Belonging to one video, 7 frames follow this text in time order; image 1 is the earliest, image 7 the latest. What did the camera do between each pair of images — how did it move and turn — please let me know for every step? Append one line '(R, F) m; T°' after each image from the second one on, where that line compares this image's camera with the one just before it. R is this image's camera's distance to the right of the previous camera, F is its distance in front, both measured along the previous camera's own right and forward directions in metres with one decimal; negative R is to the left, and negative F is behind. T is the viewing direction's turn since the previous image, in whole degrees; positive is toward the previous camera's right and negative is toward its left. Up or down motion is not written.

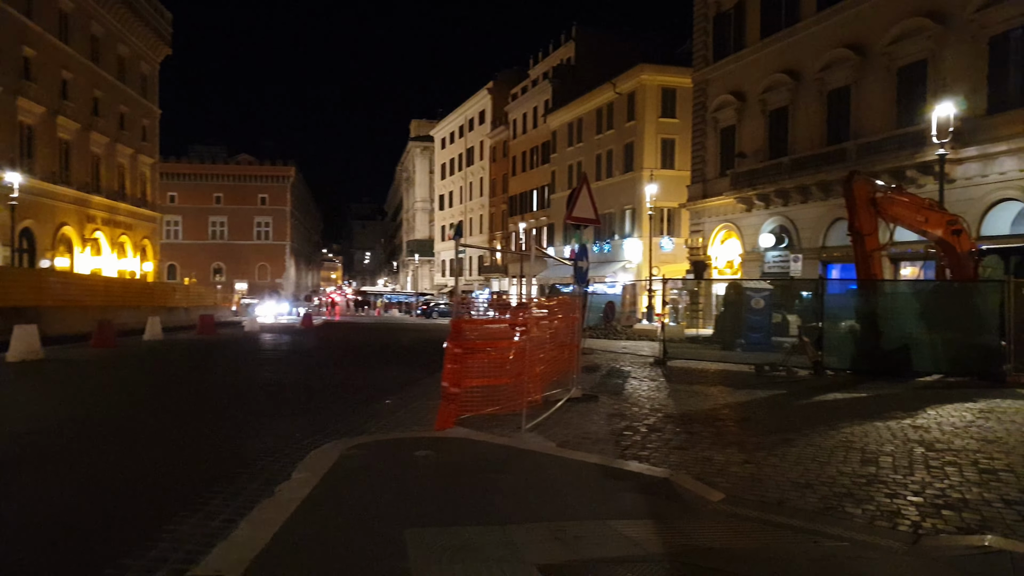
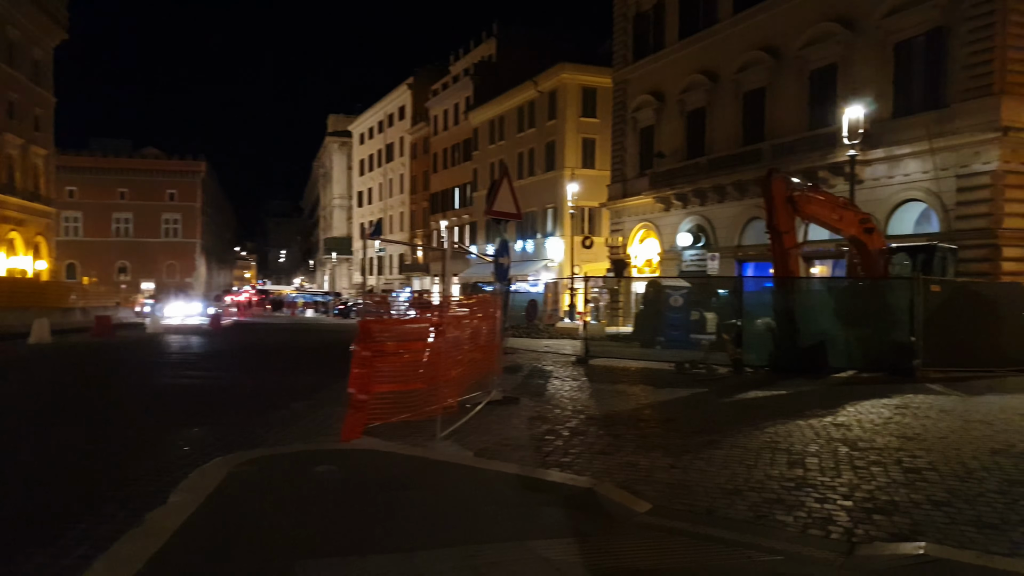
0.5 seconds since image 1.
(+0.1, +0.5) m; +6°
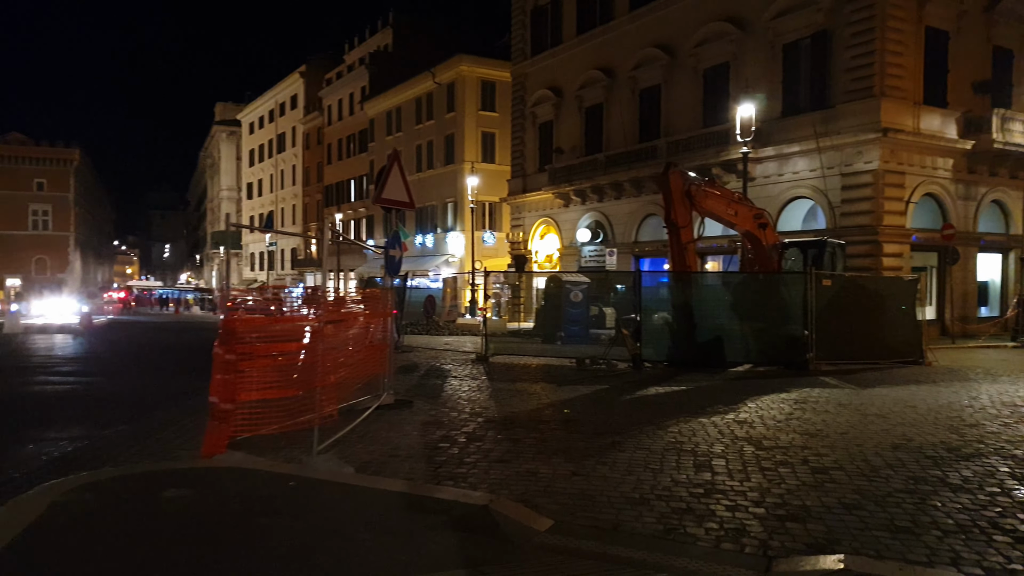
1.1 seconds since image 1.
(+0.1, +0.6) m; +7°
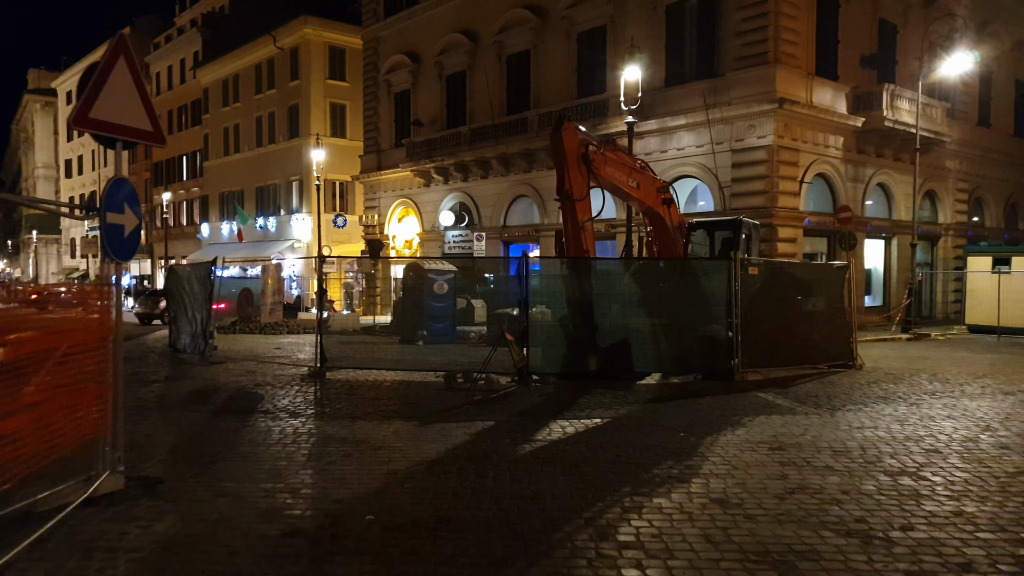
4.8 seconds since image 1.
(+0.2, +3.7) m; +10°
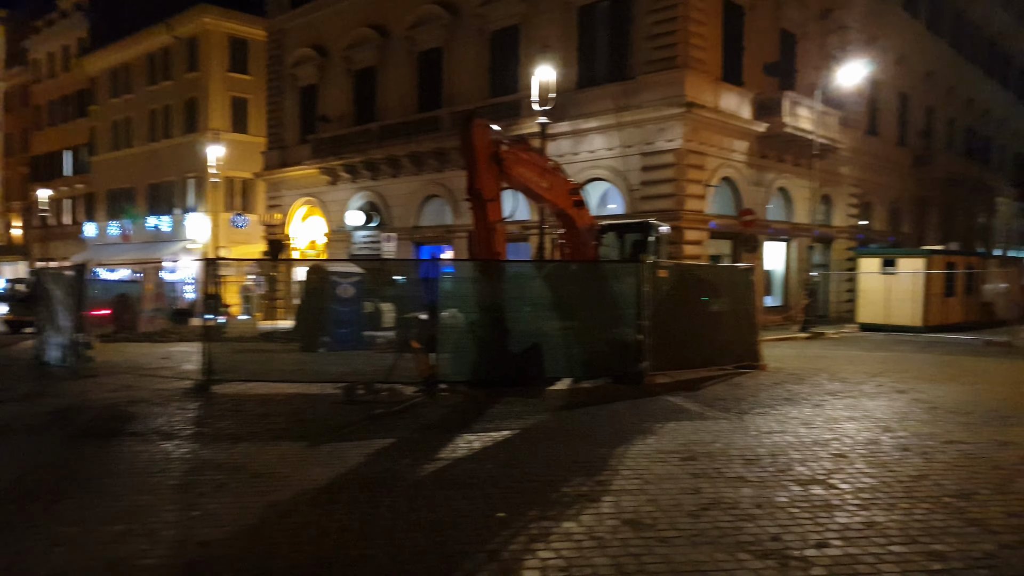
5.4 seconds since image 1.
(+0.1, +0.4) m; +6°
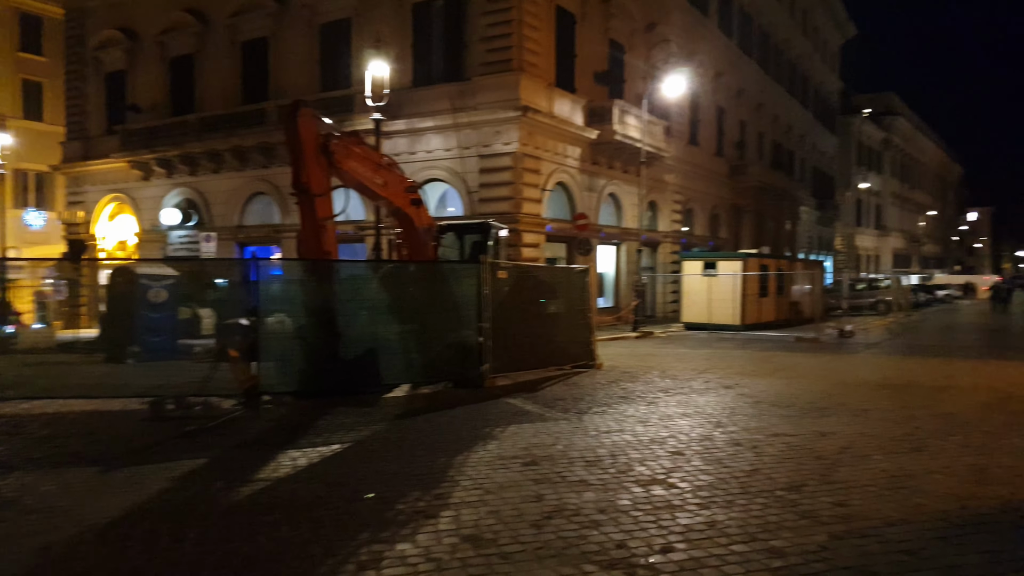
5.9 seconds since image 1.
(+0.1, +0.4) m; +12°
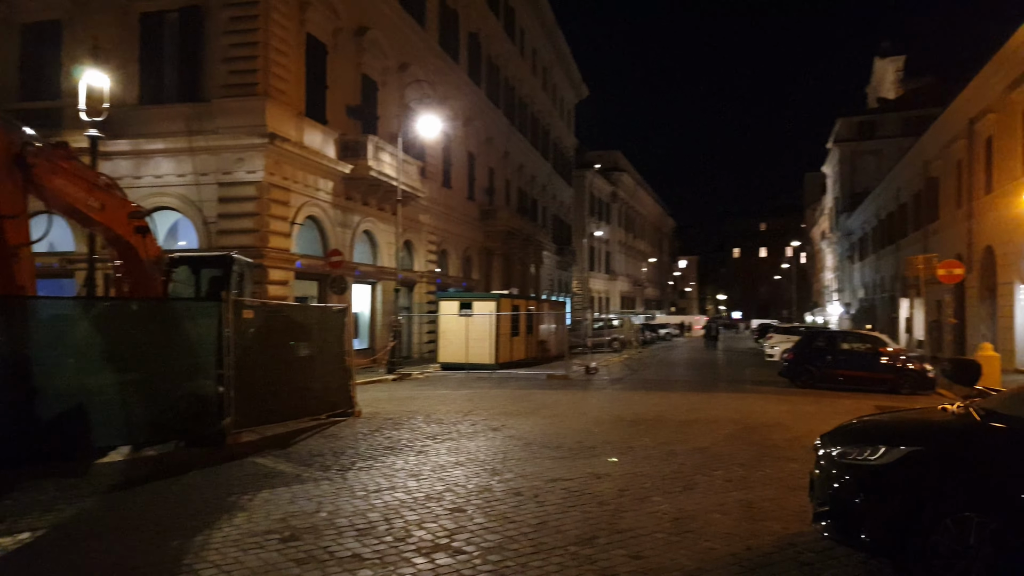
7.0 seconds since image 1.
(-0.1, +0.7) m; +19°
